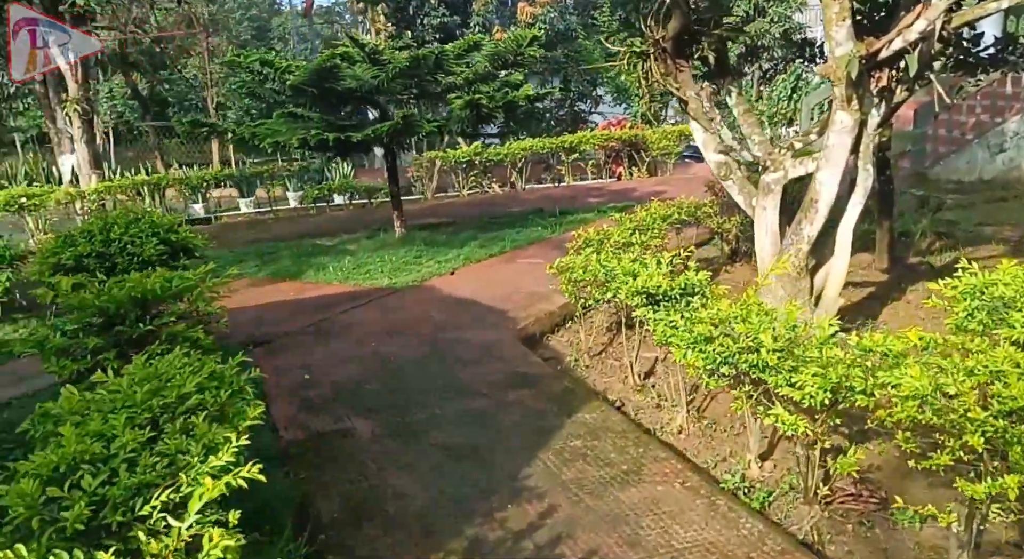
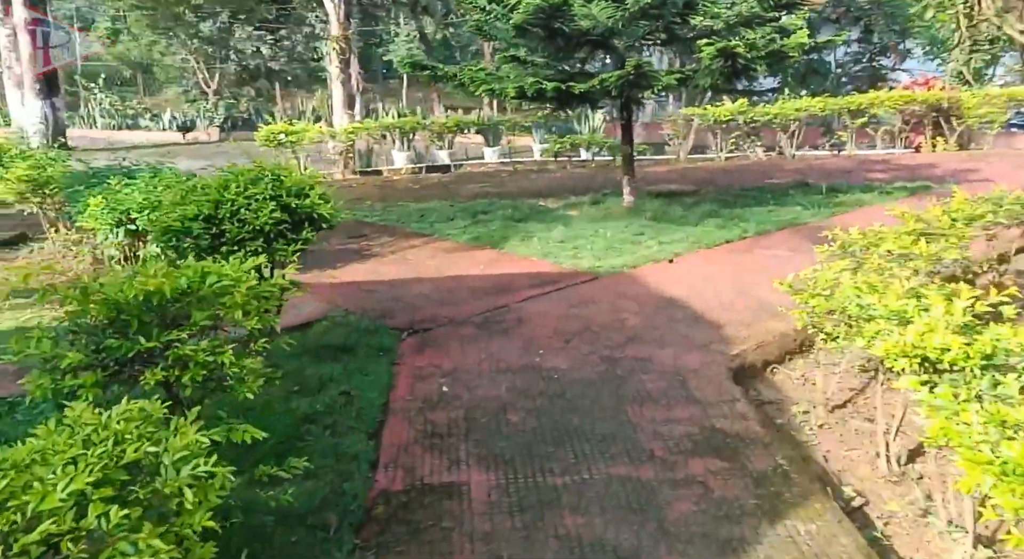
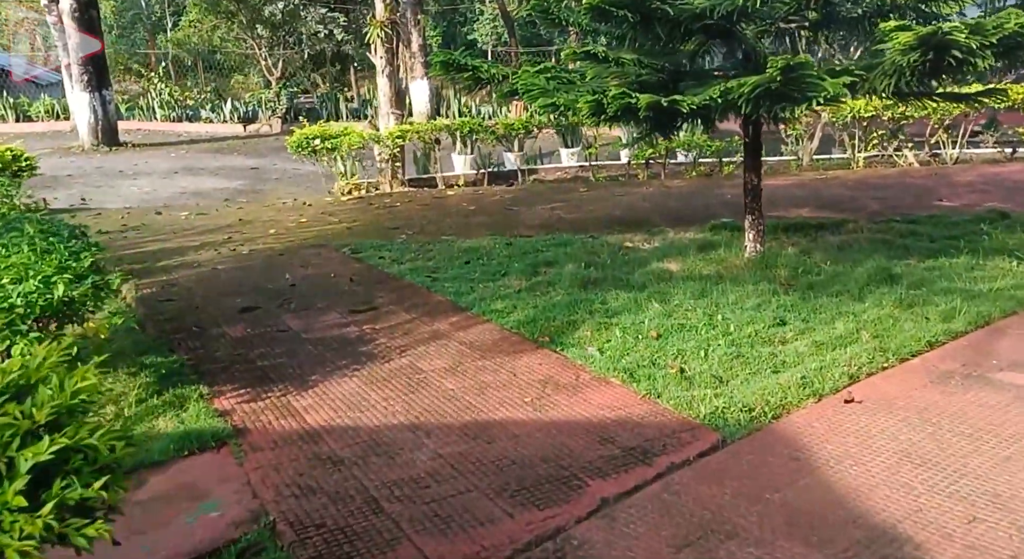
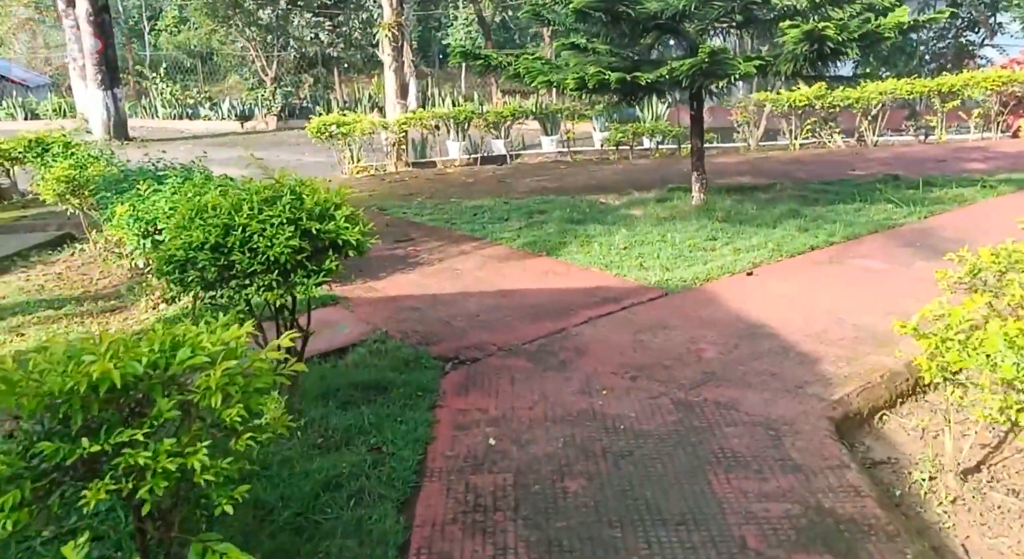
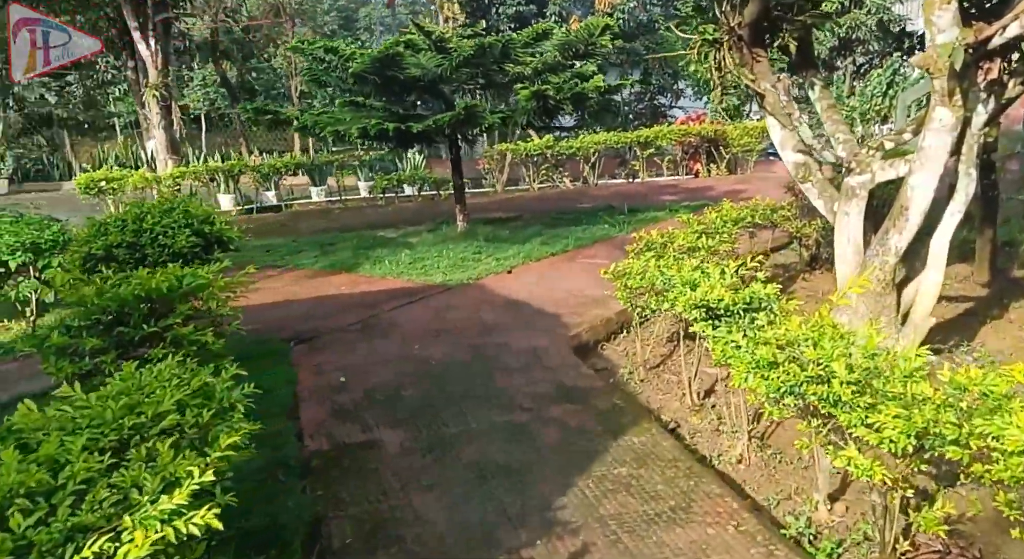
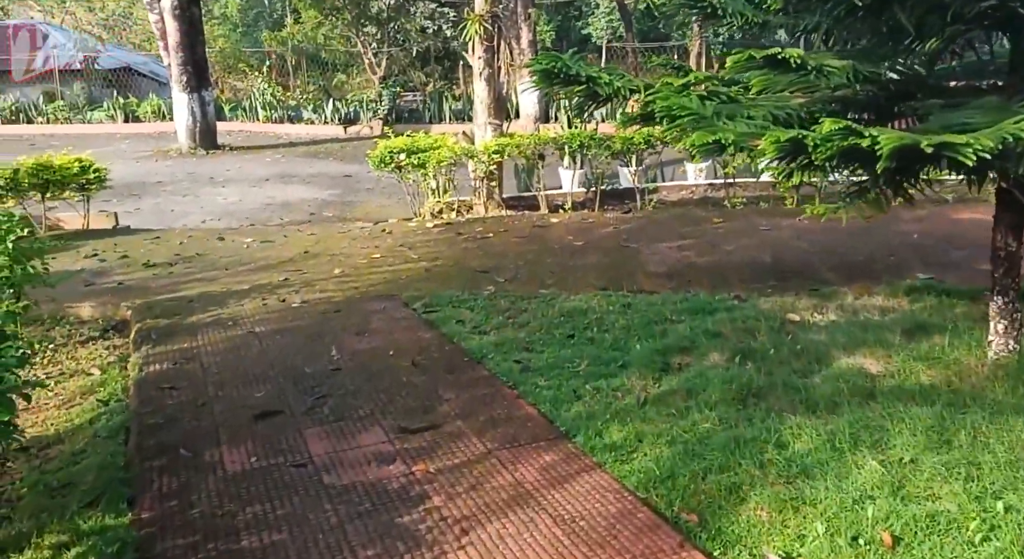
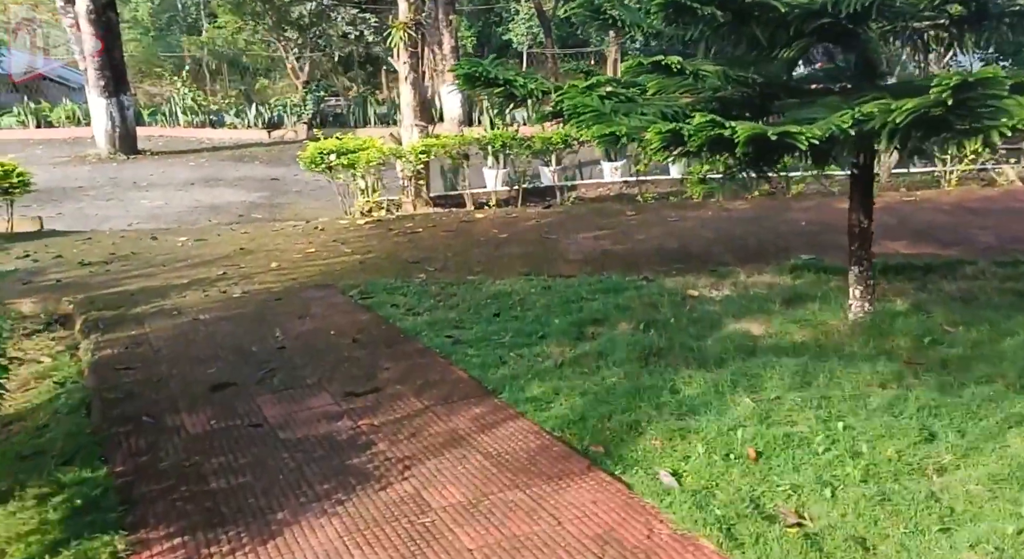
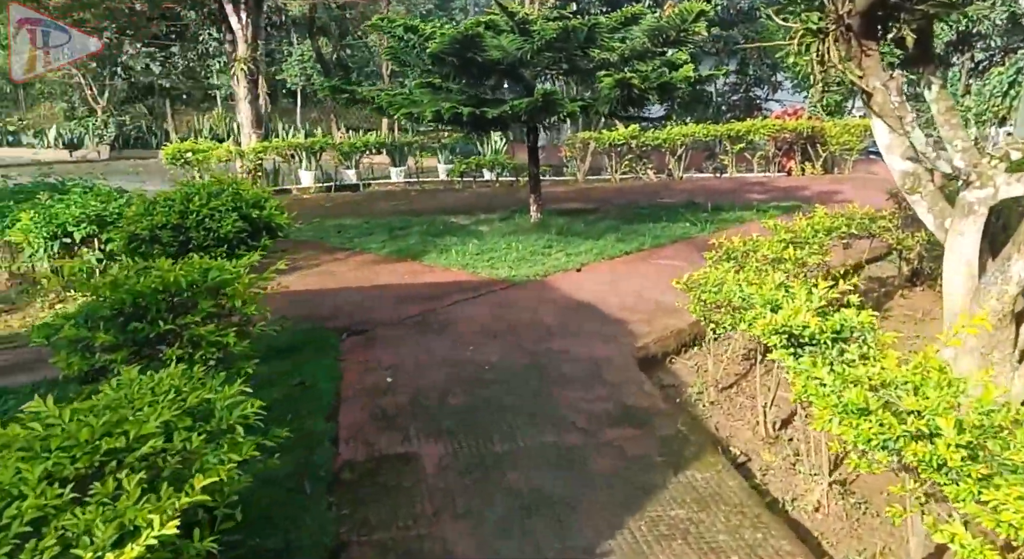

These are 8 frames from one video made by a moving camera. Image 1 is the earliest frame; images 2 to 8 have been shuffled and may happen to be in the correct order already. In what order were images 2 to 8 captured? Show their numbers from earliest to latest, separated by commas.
5, 8, 2, 4, 3, 7, 6
